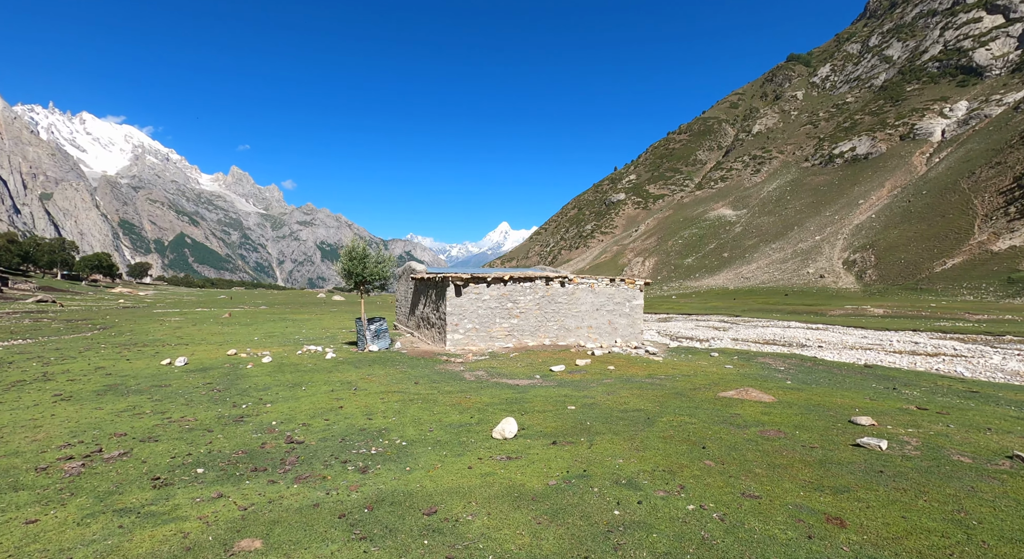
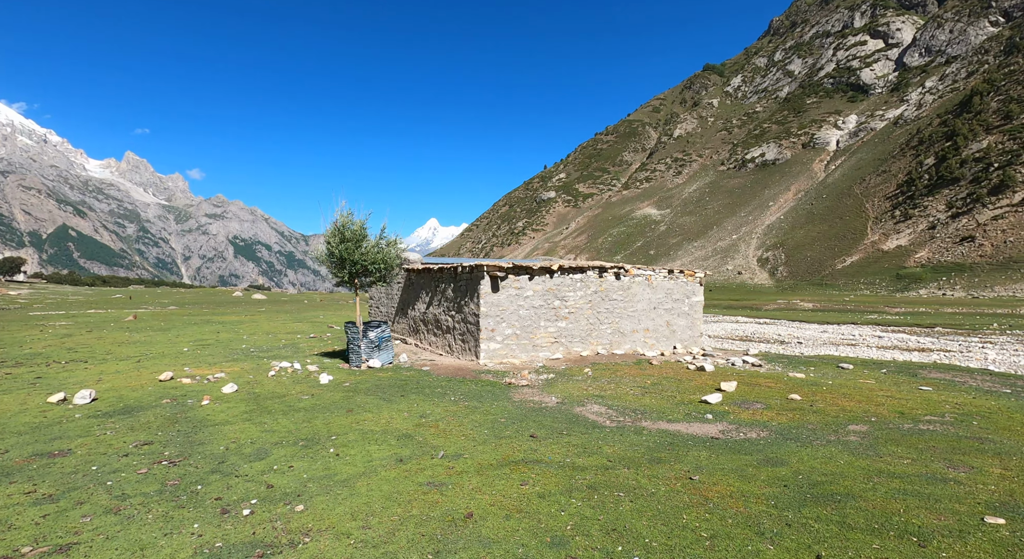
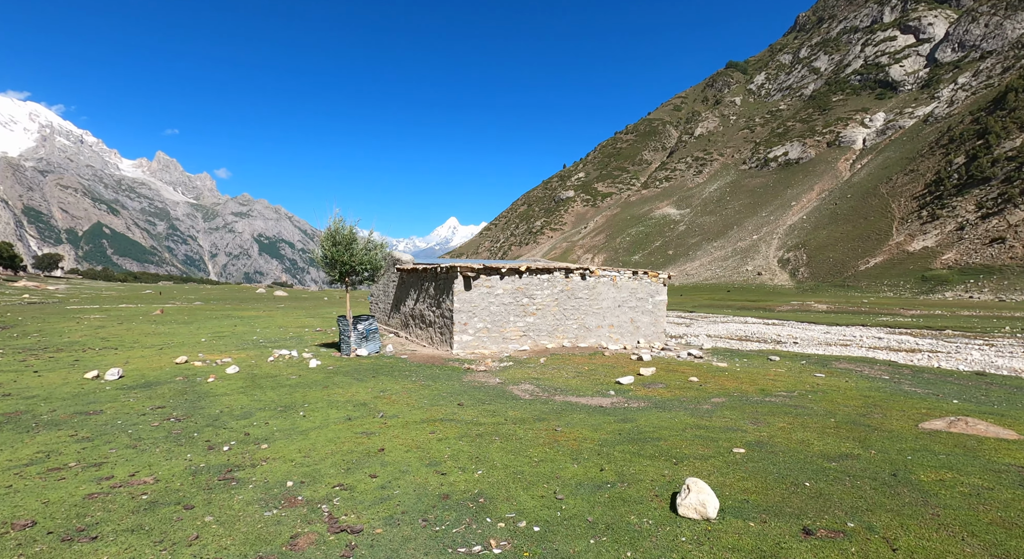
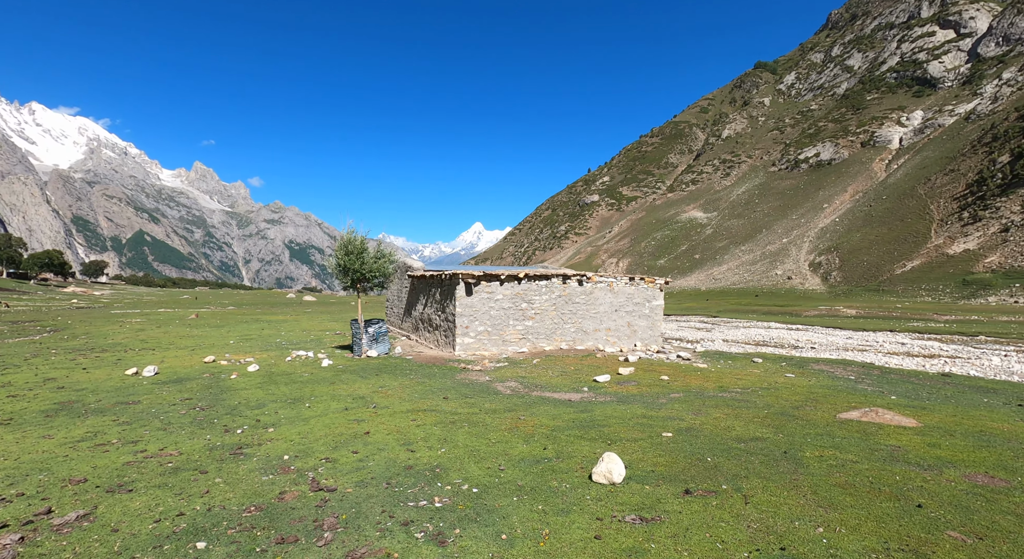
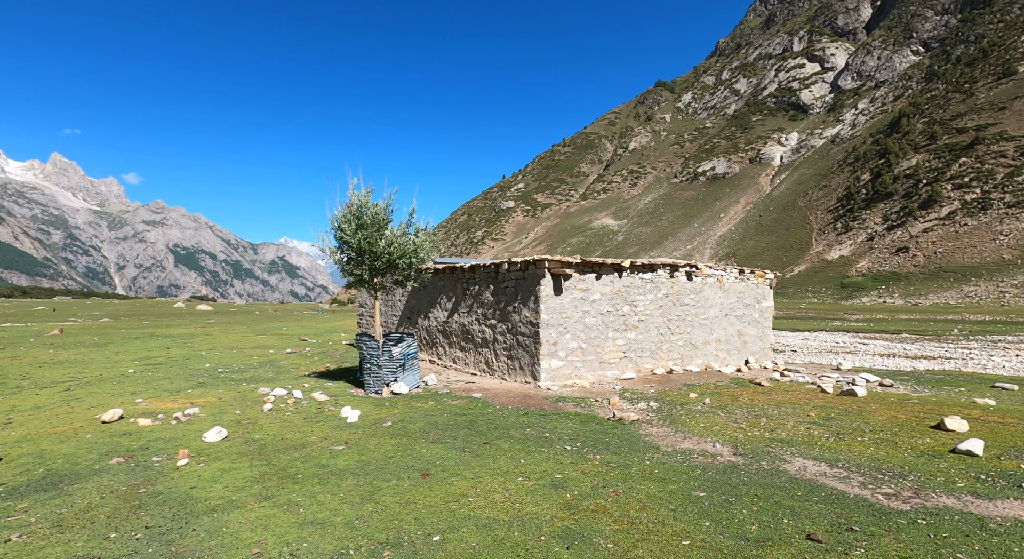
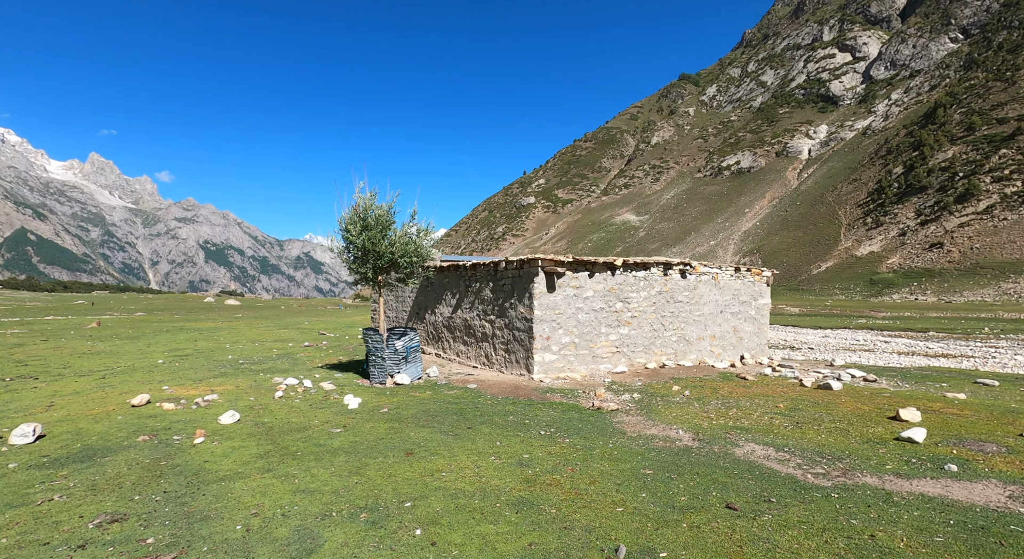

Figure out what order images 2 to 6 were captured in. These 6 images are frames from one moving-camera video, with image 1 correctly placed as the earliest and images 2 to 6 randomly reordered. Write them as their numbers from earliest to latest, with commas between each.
4, 3, 2, 6, 5
